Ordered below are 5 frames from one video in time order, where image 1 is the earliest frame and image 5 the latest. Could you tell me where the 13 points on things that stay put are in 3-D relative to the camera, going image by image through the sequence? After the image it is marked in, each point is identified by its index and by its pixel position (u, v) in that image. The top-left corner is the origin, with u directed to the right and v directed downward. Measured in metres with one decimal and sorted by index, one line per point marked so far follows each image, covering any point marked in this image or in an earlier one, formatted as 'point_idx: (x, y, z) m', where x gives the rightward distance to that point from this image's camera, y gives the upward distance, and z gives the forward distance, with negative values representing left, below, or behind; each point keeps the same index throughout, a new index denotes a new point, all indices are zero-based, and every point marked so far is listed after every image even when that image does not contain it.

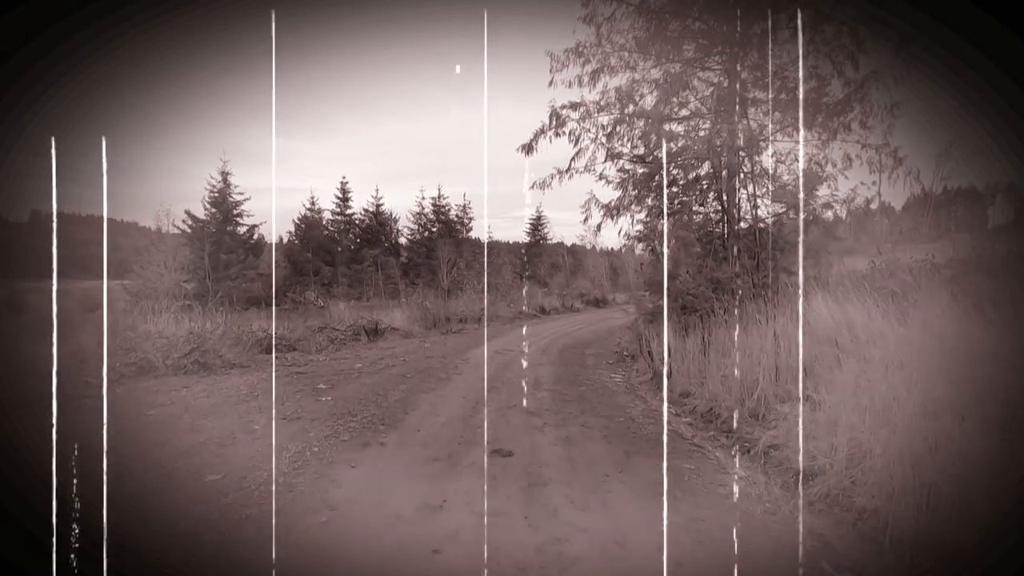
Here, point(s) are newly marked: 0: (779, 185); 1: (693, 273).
0: (+3.9, +1.5, +6.3) m
1: (+2.8, +0.2, +6.4) m
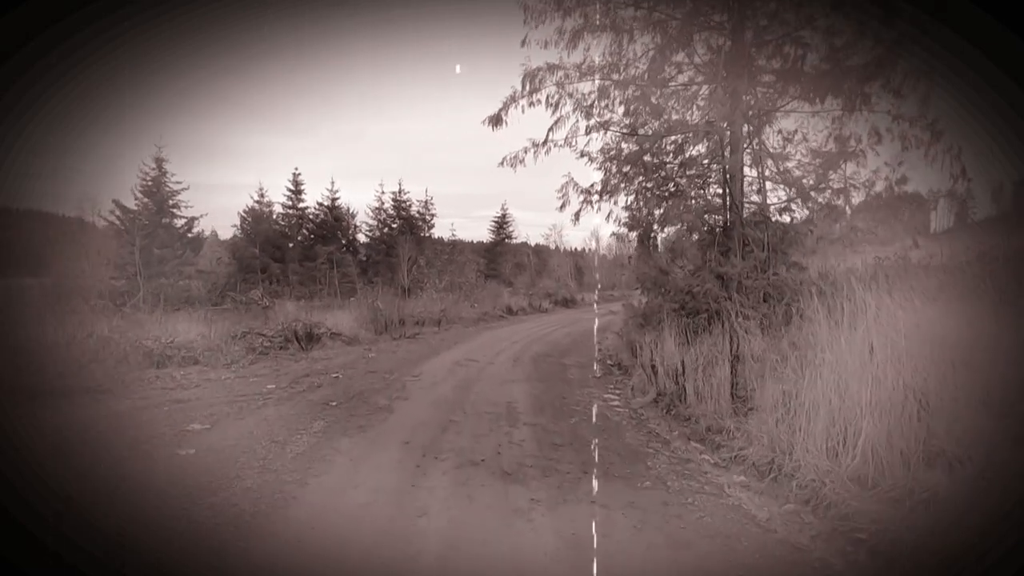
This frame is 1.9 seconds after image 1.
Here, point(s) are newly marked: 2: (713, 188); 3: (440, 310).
0: (+3.5, +1.5, +5.5) m
1: (+2.3, +0.2, +5.4) m
2: (+2.7, +1.3, +5.6) m
3: (-1.8, -0.6, +11.0) m
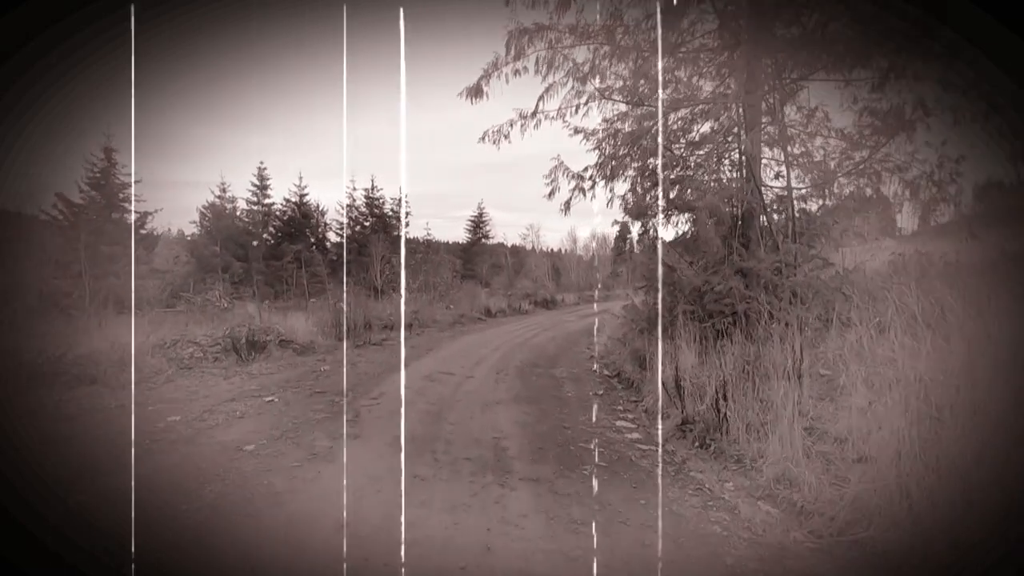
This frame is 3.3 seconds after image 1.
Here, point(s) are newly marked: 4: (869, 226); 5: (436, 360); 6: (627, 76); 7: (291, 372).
0: (+3.3, +1.5, +4.8) m
1: (+2.1, +0.2, +4.7) m
2: (+2.5, +1.3, +4.9) m
3: (-2.3, -0.6, +10.0) m
4: (+3.7, +0.7, +4.3) m
5: (-1.2, -1.1, +6.5) m
6: (+1.4, +2.5, +5.1) m
7: (-3.2, -1.2, +6.1) m
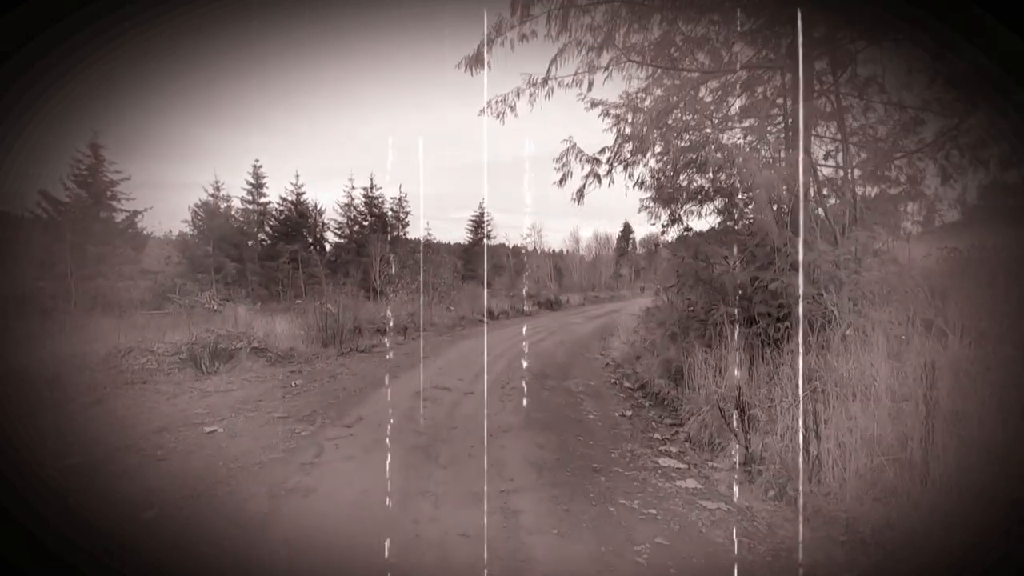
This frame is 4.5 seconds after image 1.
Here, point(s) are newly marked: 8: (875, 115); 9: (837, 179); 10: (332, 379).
0: (+3.4, +1.6, +4.0) m
1: (+2.2, +0.3, +3.9) m
2: (+2.5, +1.4, +4.2) m
3: (-2.2, -0.6, +9.2) m
4: (+3.7, +0.7, +3.6) m
5: (-1.1, -1.1, +5.8) m
6: (+1.4, +2.5, +4.4) m
7: (-3.1, -1.2, +5.4) m
8: (+3.5, +1.7, +4.0) m
9: (+3.0, +1.0, +3.9) m
10: (-2.3, -1.2, +5.6) m
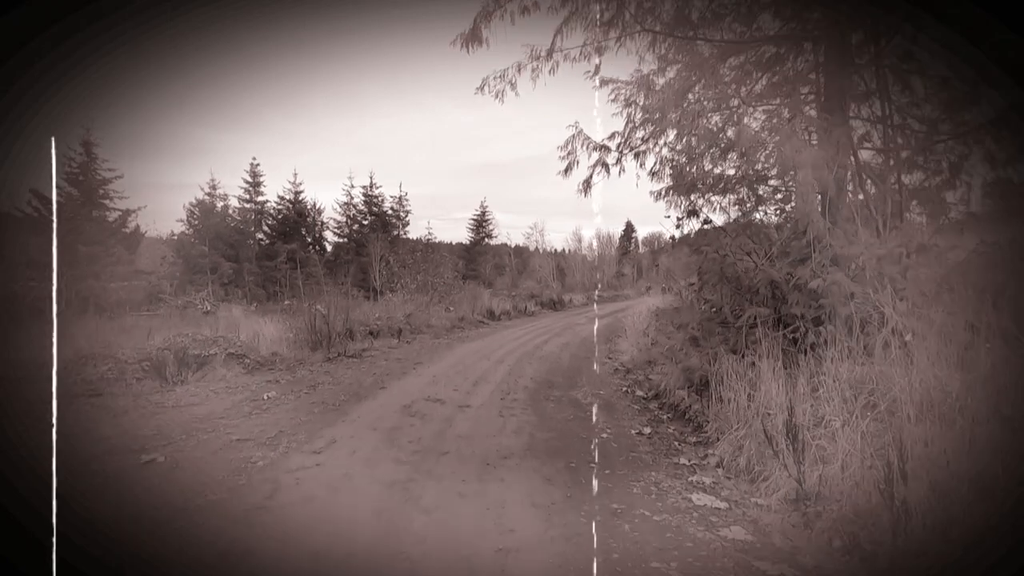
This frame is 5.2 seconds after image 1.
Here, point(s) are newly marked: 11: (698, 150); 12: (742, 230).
0: (+3.4, +1.6, +3.6) m
1: (+2.2, +0.3, +3.5) m
2: (+2.5, +1.4, +3.7) m
3: (-2.2, -0.6, +8.8) m
4: (+3.7, +0.7, +3.2) m
5: (-1.1, -1.1, +5.3) m
6: (+1.4, +2.5, +3.9) m
7: (-3.1, -1.2, +5.0) m
8: (+3.5, +1.7, +3.6) m
9: (+3.0, +1.0, +3.5) m
10: (-2.3, -1.1, +5.2) m
11: (+1.8, +1.3, +4.1) m
12: (+2.0, +0.5, +3.8) m
